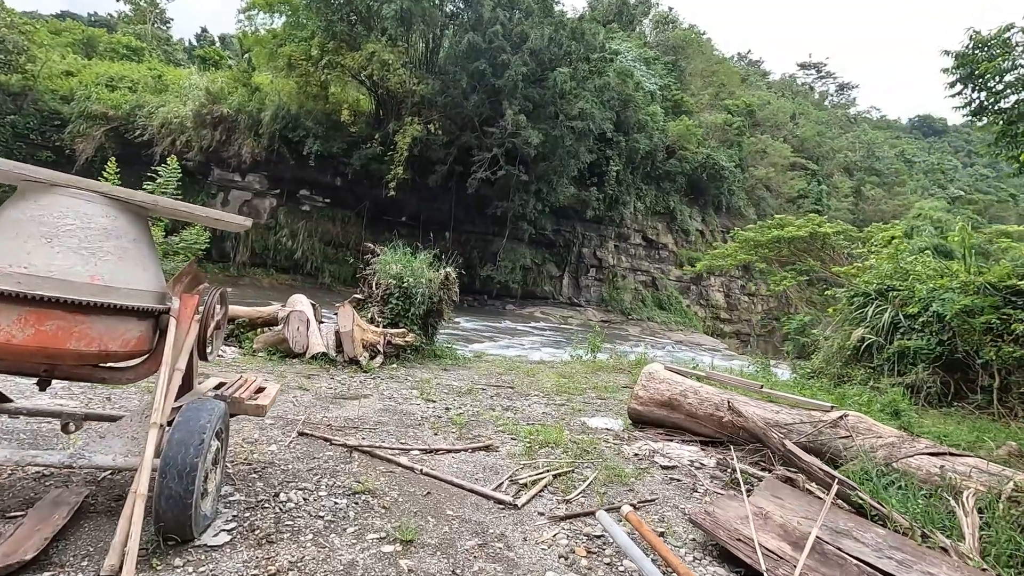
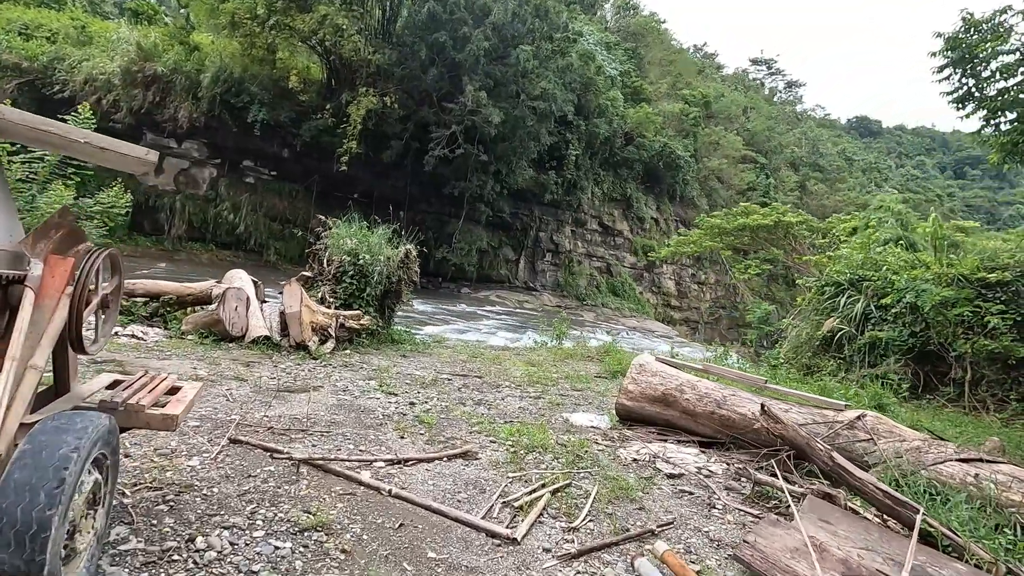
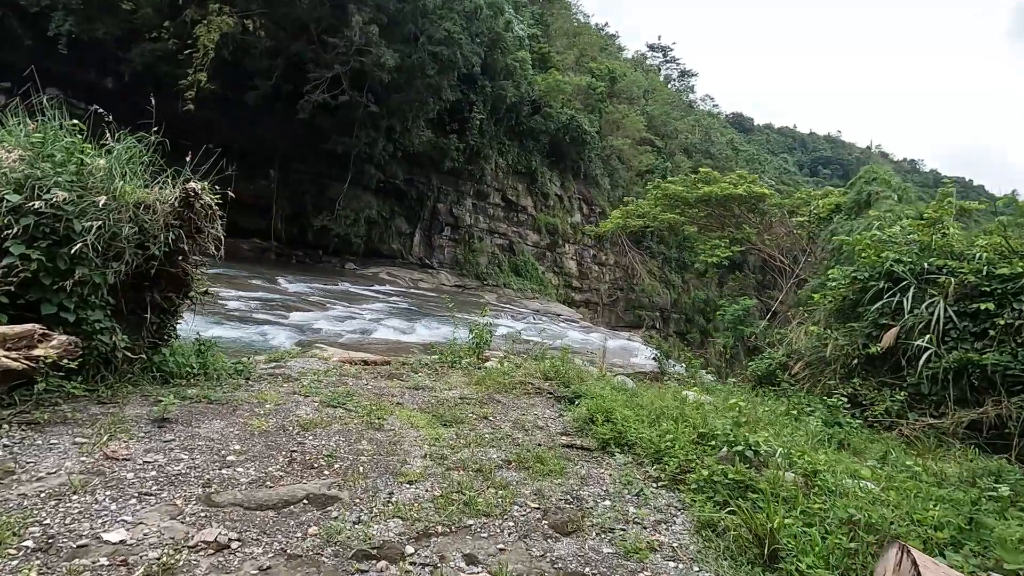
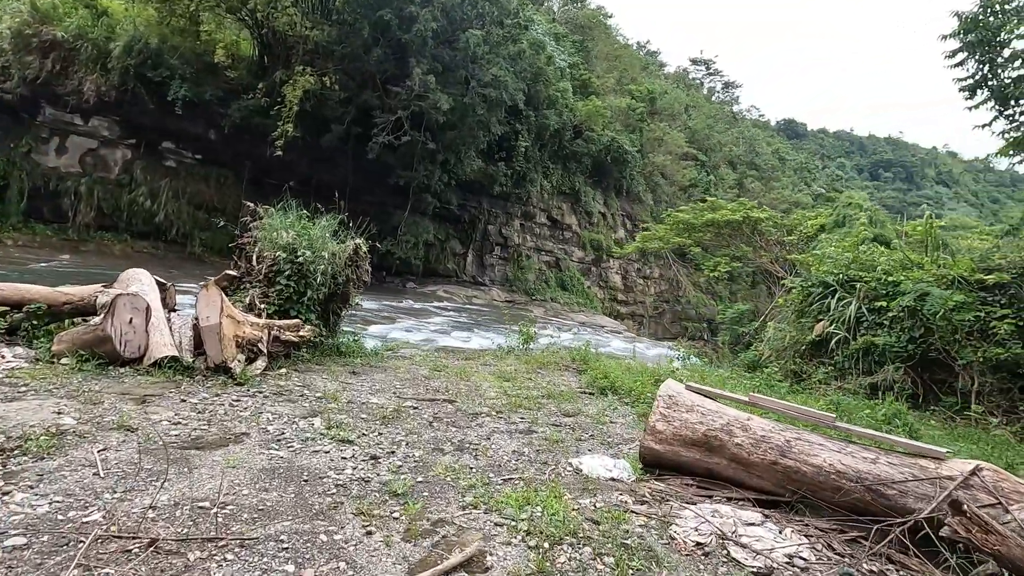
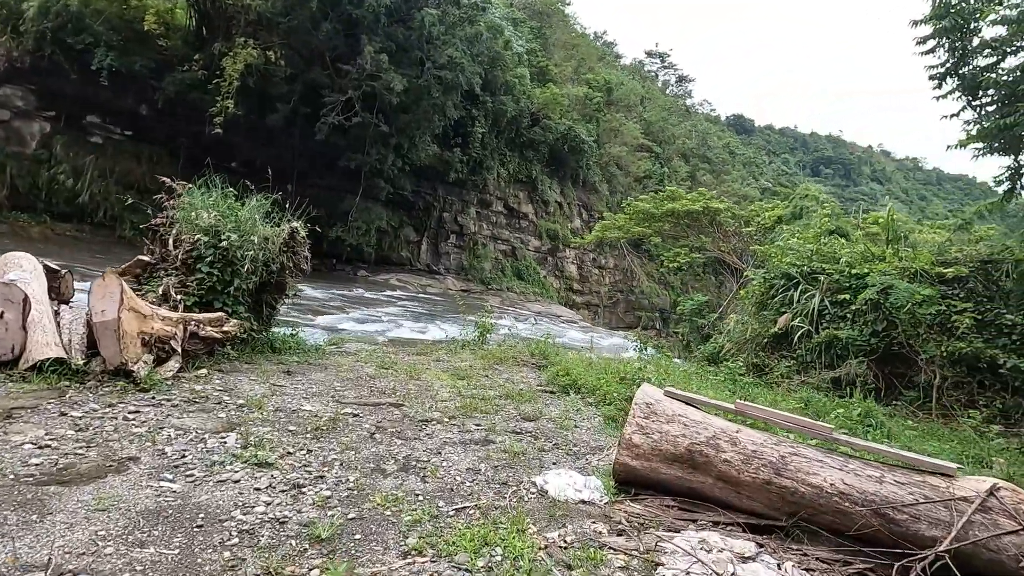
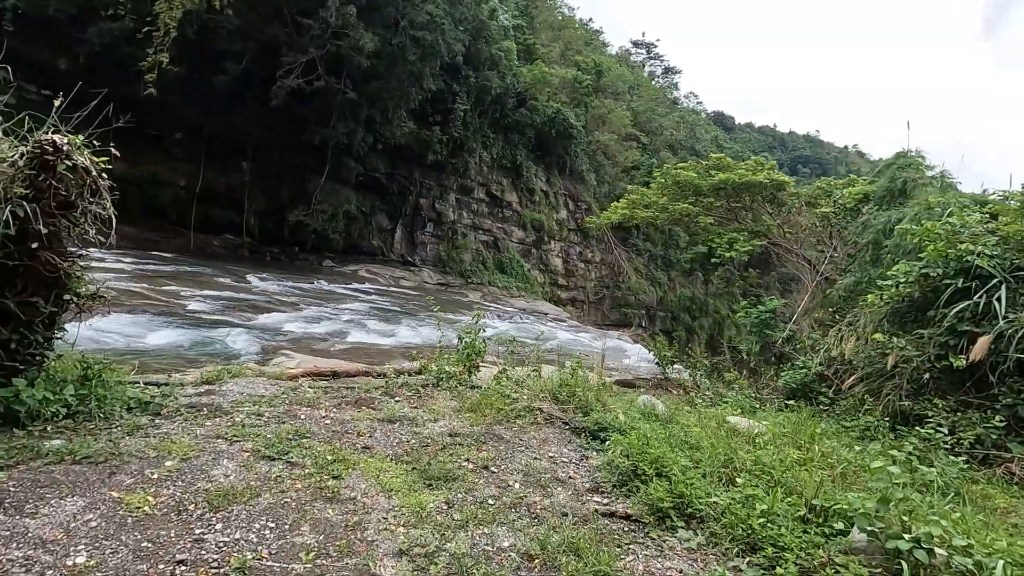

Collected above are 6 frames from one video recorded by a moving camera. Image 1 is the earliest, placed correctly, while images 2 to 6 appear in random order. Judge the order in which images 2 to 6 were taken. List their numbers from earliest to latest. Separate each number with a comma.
2, 4, 5, 3, 6
